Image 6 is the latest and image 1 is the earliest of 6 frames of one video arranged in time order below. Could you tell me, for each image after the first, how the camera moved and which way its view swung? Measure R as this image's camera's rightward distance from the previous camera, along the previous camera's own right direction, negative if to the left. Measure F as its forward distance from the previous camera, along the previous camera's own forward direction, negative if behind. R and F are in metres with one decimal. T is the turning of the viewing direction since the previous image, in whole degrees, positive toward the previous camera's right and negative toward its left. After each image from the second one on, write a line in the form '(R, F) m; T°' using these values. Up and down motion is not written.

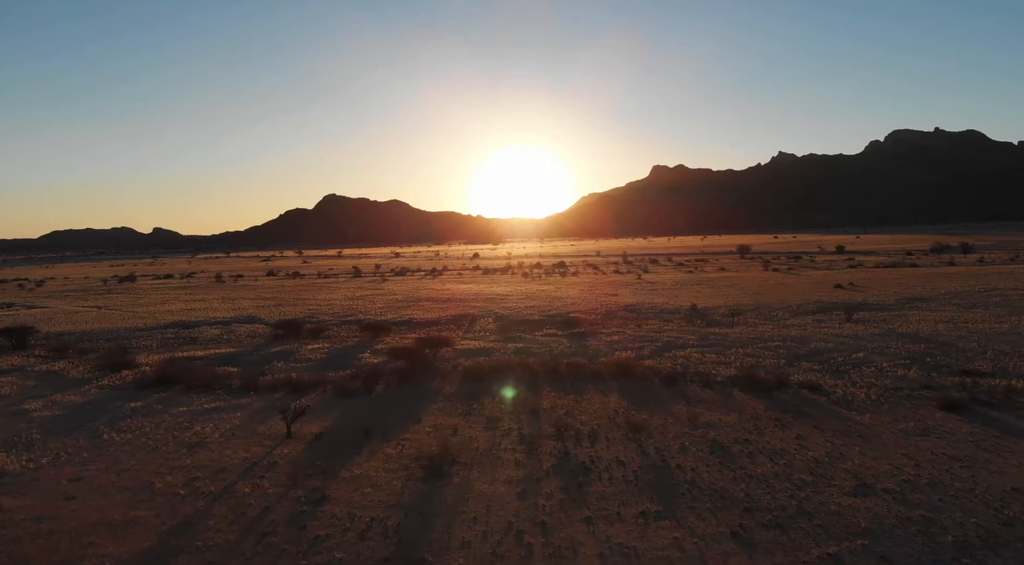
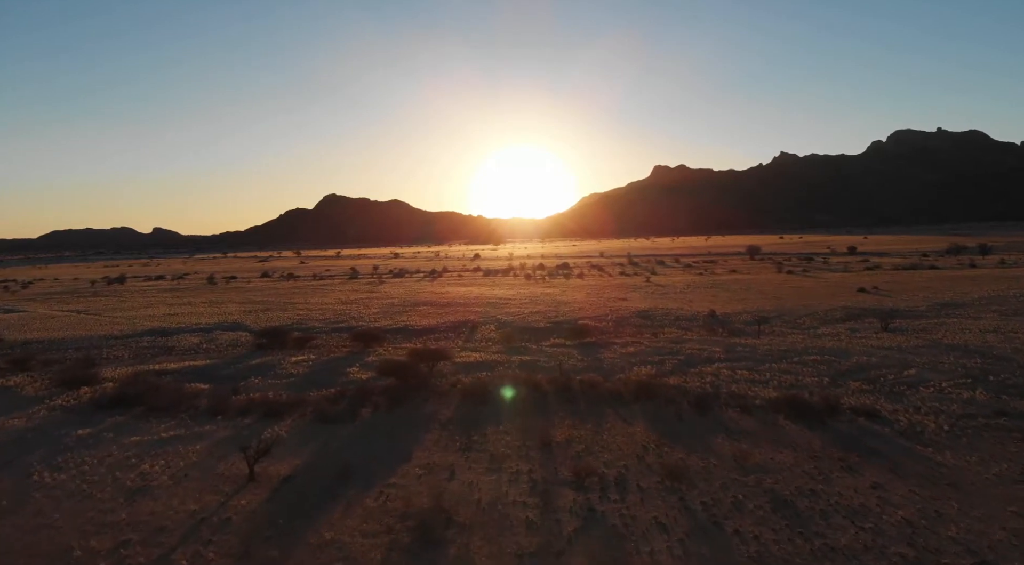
(-0.2, +2.5) m; 0°
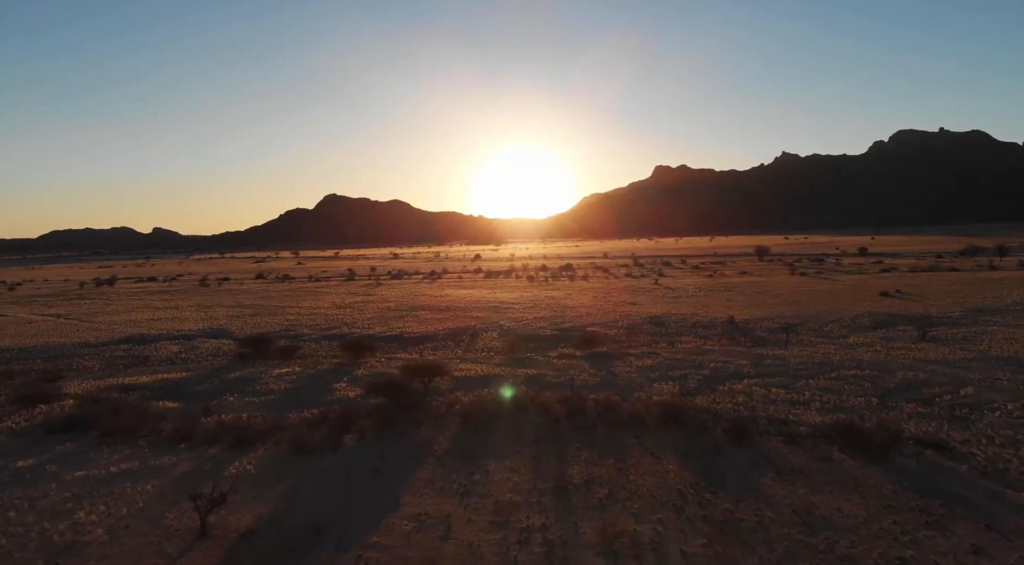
(-0.1, +2.2) m; 0°
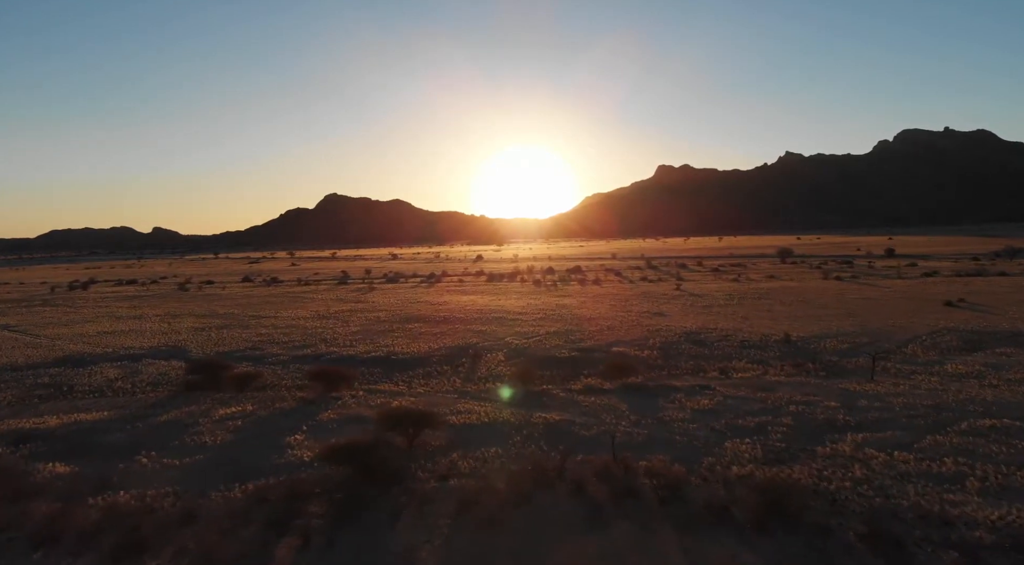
(-0.3, +4.9) m; 0°
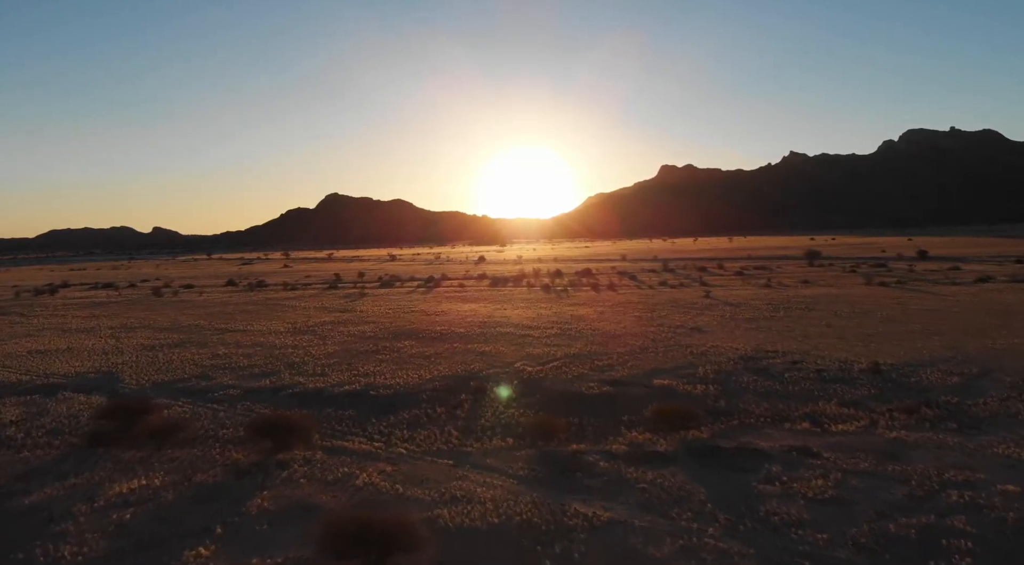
(-0.3, +5.1) m; 0°
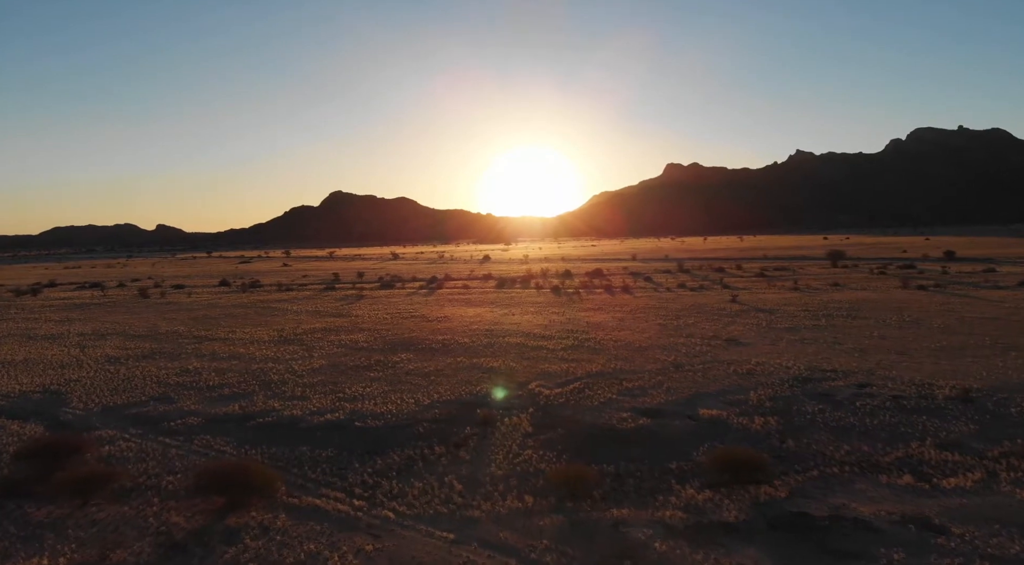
(-0.3, +3.1) m; 0°
